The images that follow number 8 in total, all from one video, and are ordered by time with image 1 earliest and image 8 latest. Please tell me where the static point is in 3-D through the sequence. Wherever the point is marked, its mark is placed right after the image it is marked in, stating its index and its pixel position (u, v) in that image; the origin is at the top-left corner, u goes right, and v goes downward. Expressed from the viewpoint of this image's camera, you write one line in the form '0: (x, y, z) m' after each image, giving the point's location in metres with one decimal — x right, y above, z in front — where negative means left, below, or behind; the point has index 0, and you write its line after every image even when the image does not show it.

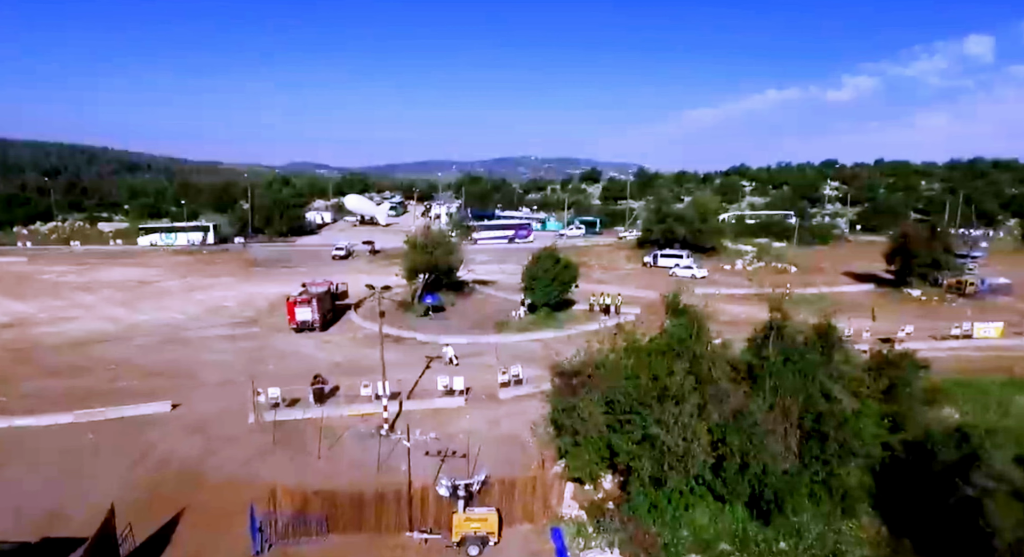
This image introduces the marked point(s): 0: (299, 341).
0: (-4.6, -1.3, +13.4) m
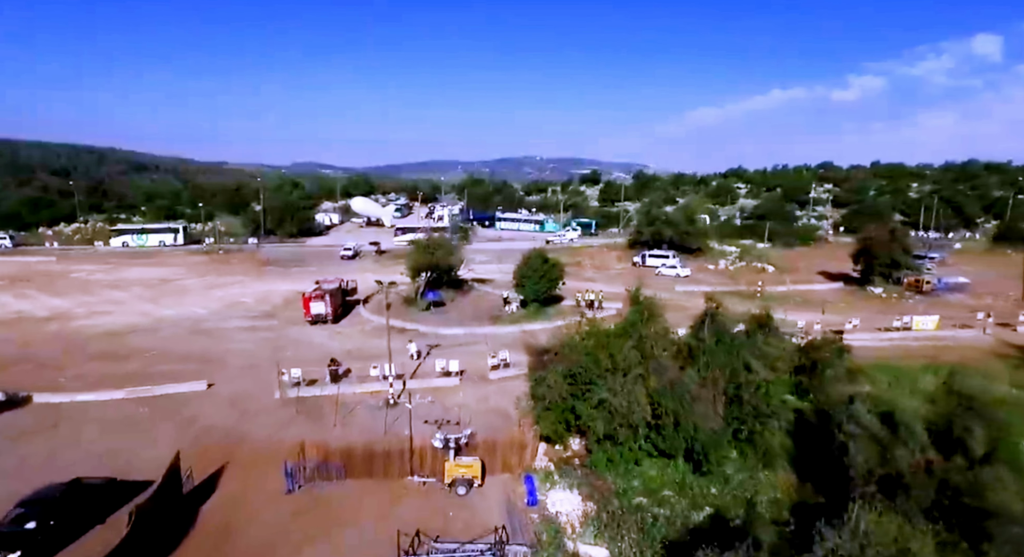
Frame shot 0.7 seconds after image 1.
0: (-4.8, -1.2, +15.0) m
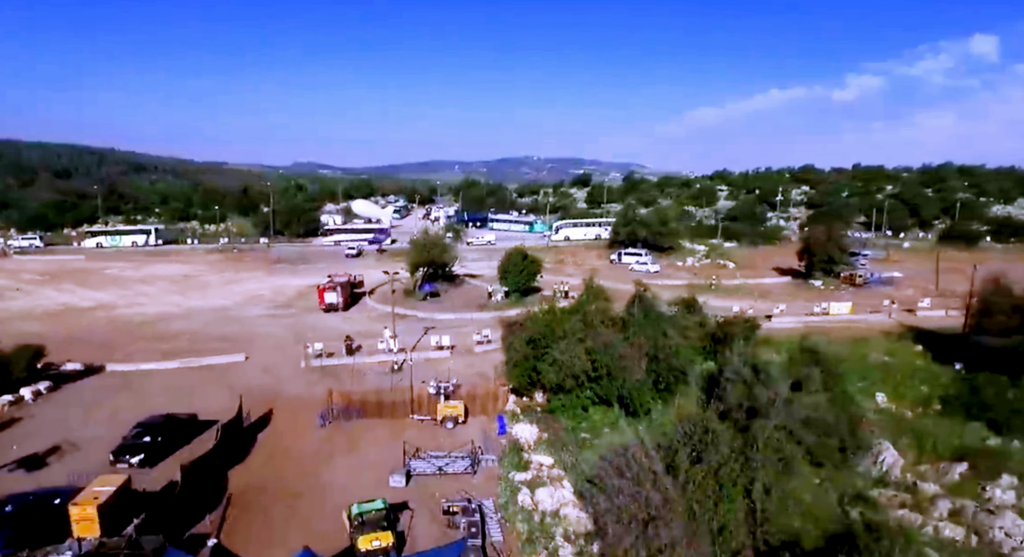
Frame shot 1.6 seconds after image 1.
0: (-5.2, -1.1, +17.6) m
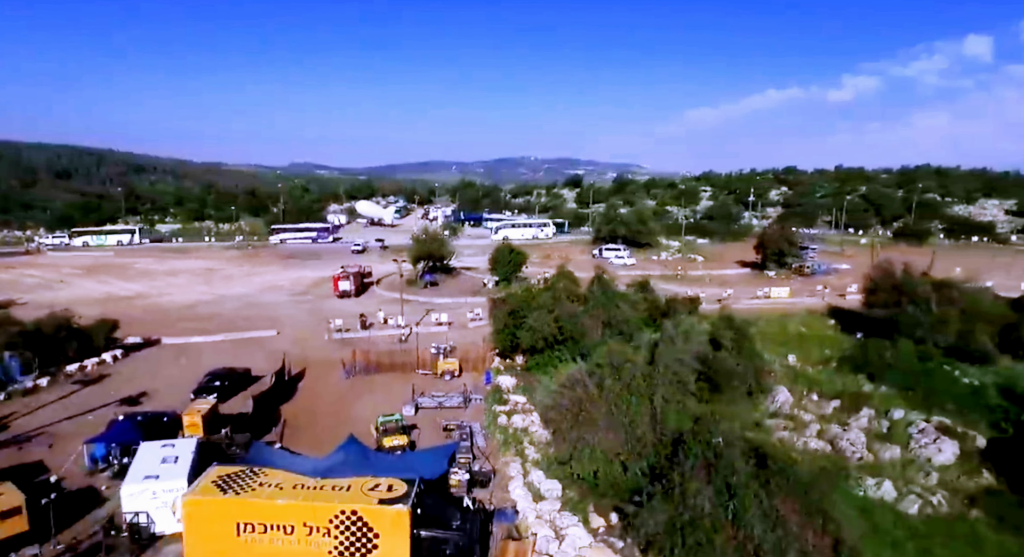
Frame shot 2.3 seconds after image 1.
0: (-5.6, -0.8, +20.4) m
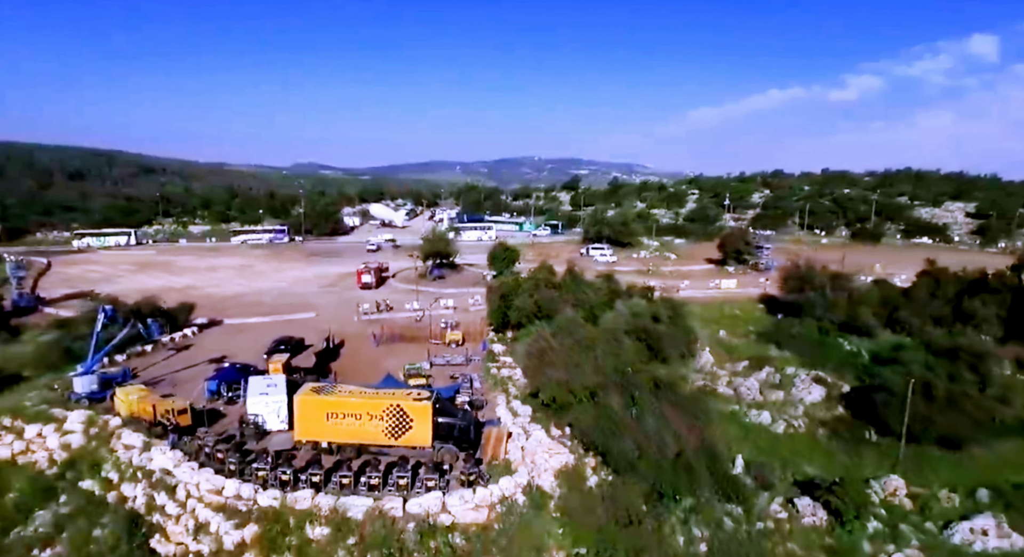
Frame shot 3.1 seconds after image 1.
0: (-5.8, -0.5, +24.3) m
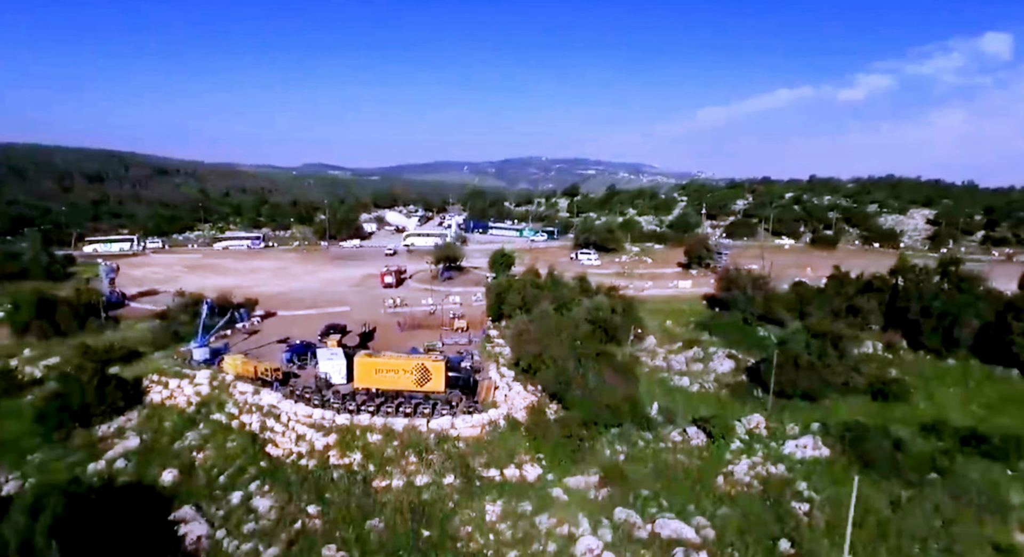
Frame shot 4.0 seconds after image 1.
0: (-5.9, -0.6, +29.4) m
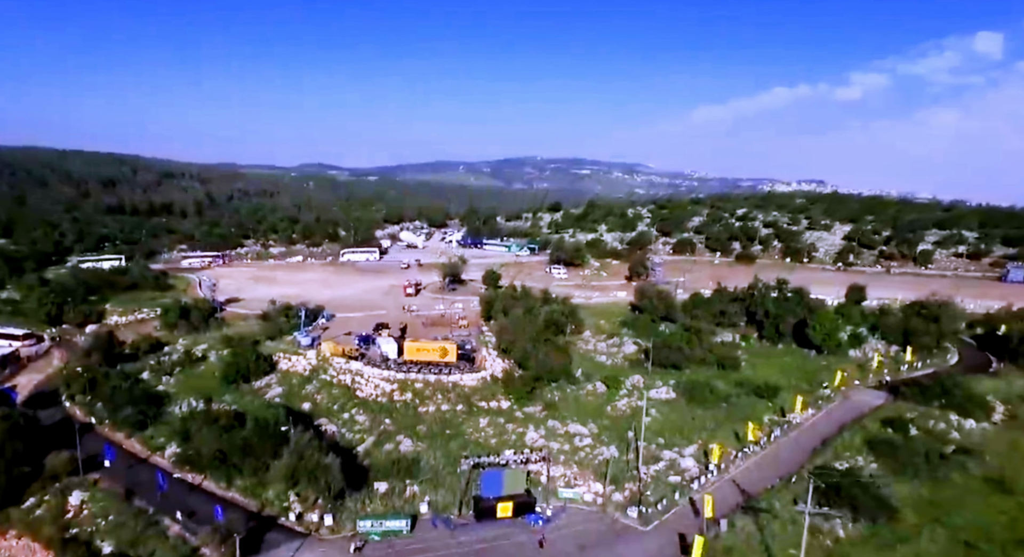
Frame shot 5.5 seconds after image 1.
0: (-6.8, -1.3, +40.2) m
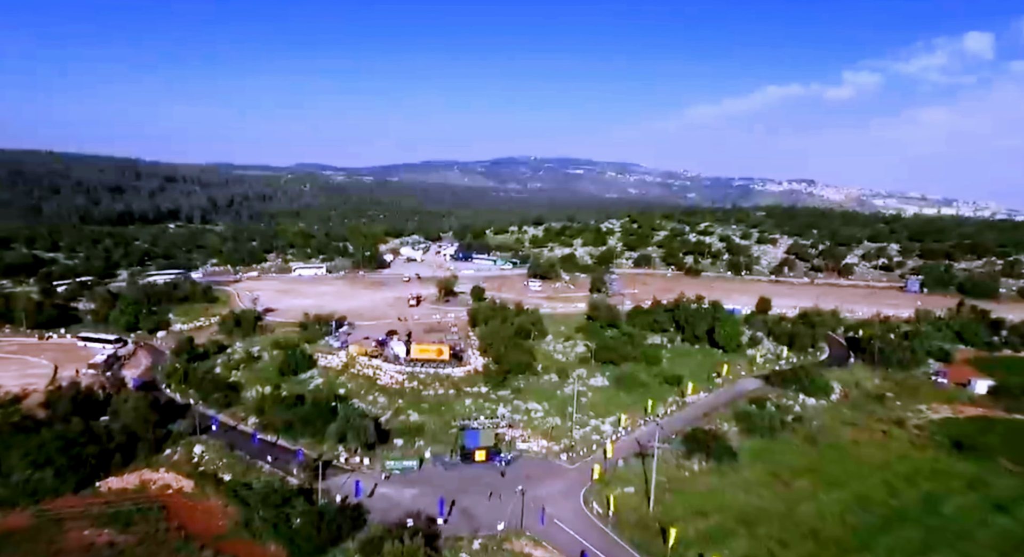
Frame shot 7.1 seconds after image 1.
0: (-8.1, -2.3, +49.5) m
